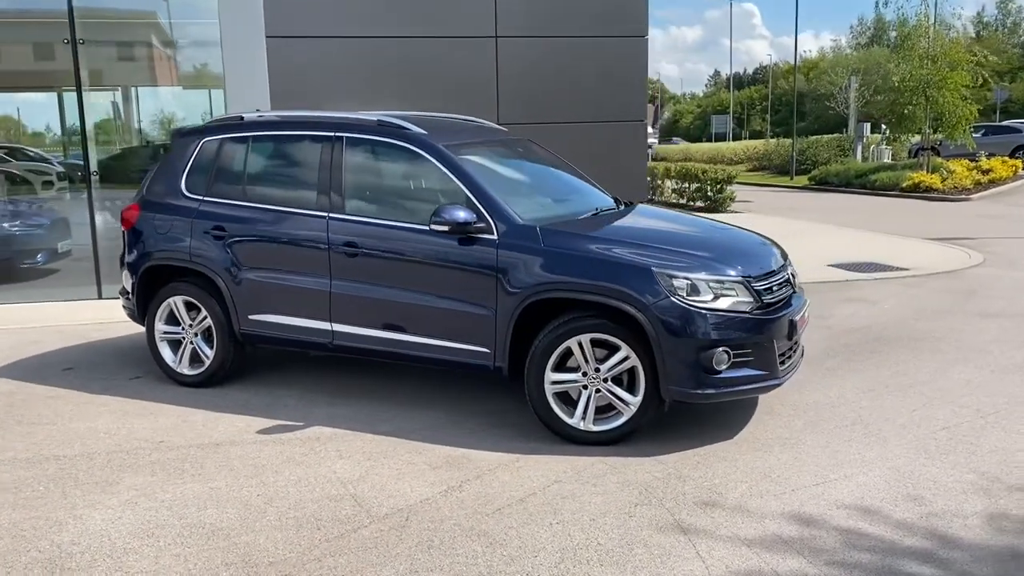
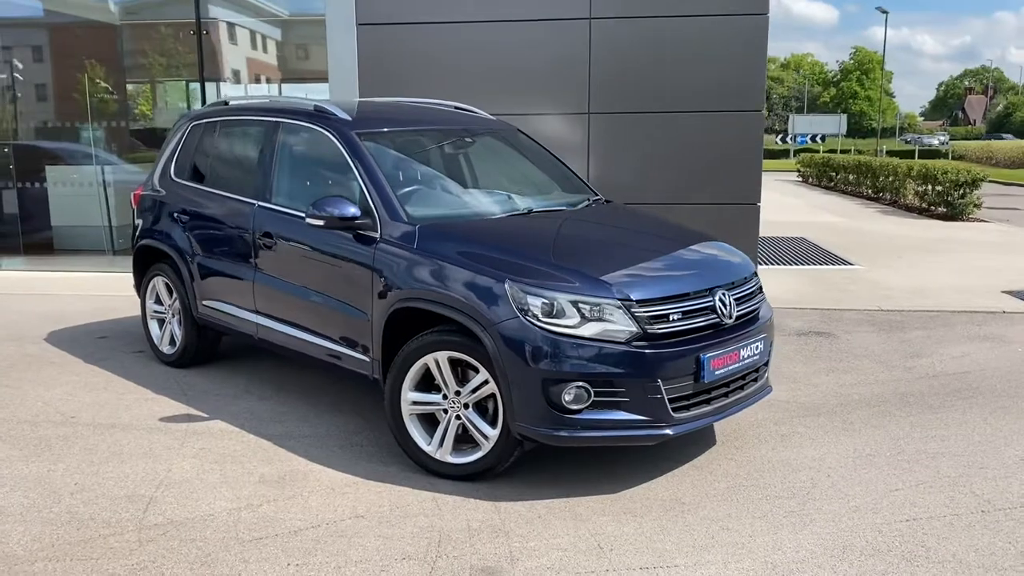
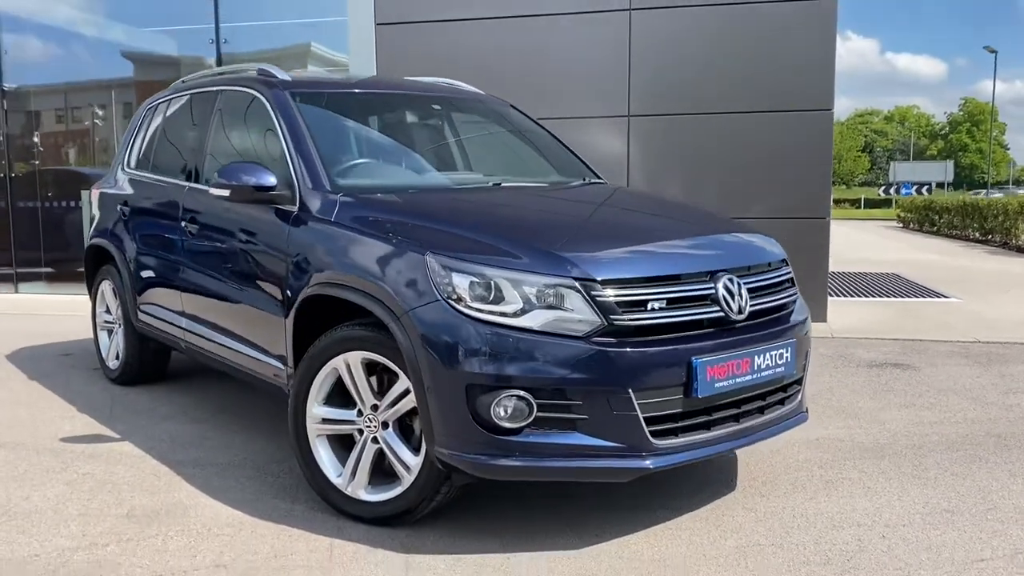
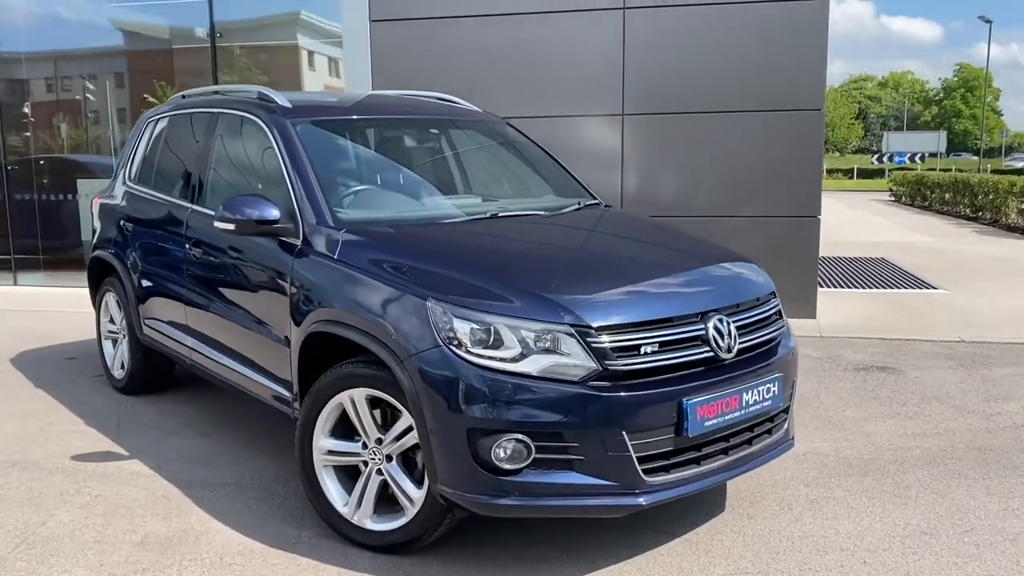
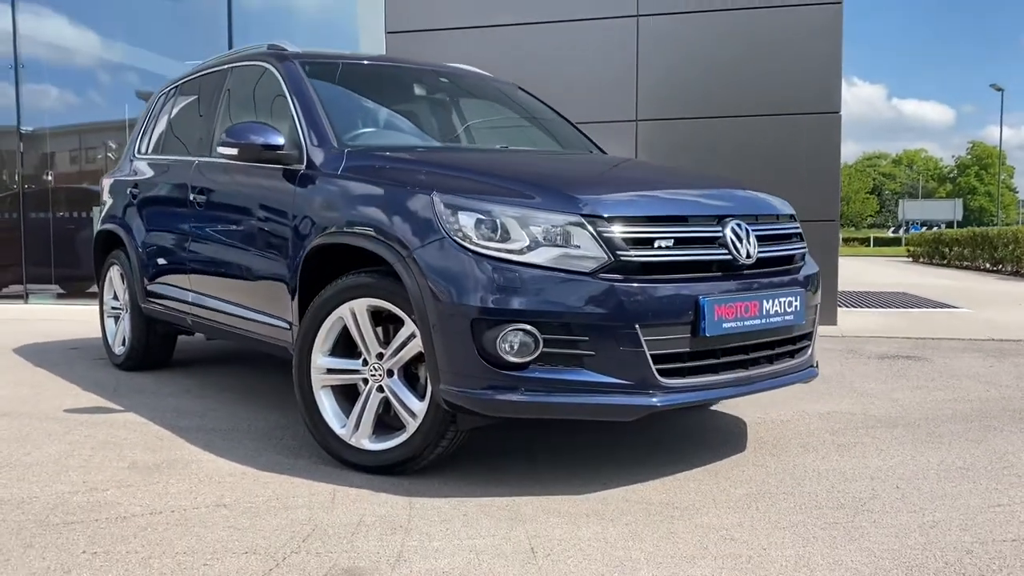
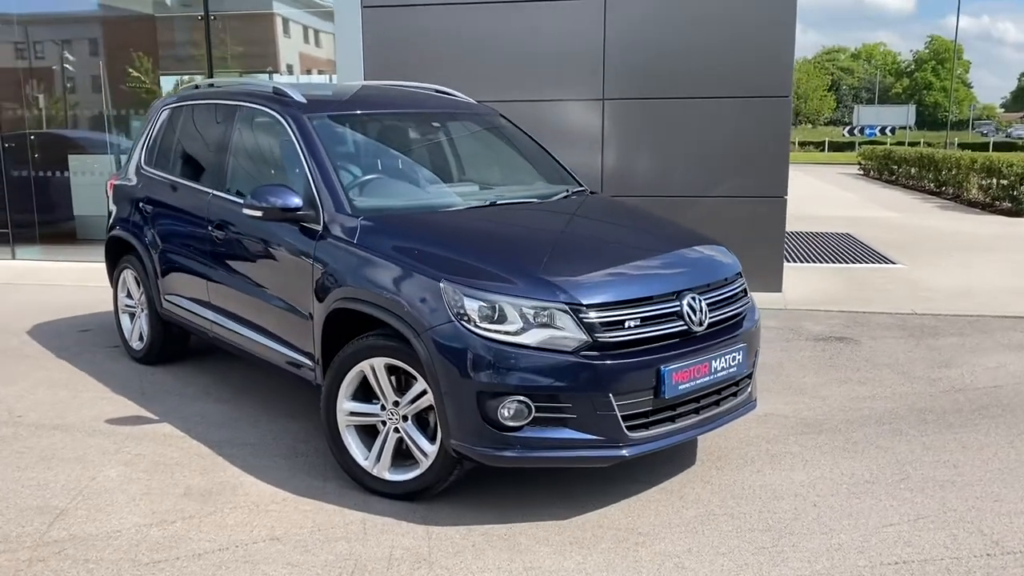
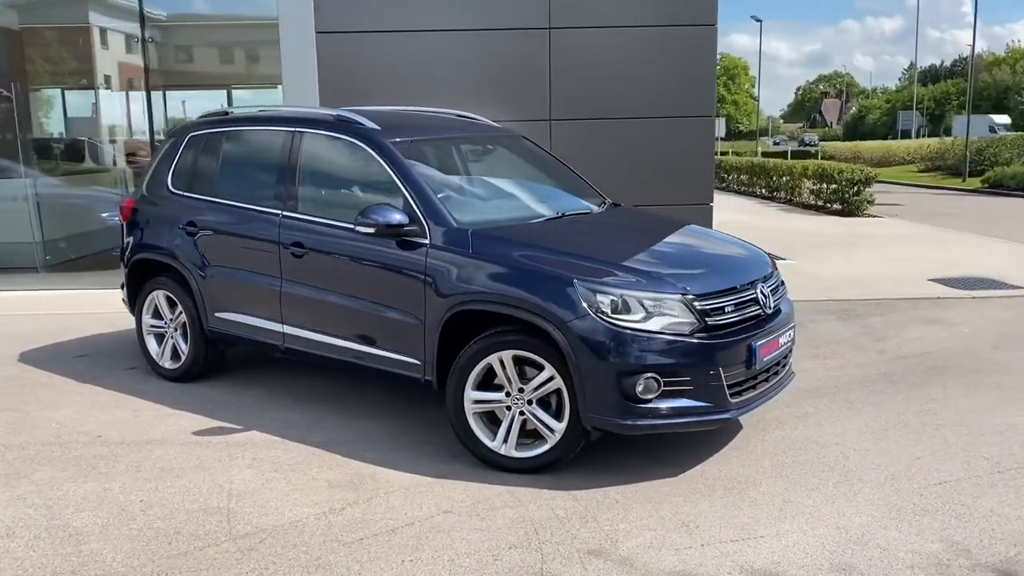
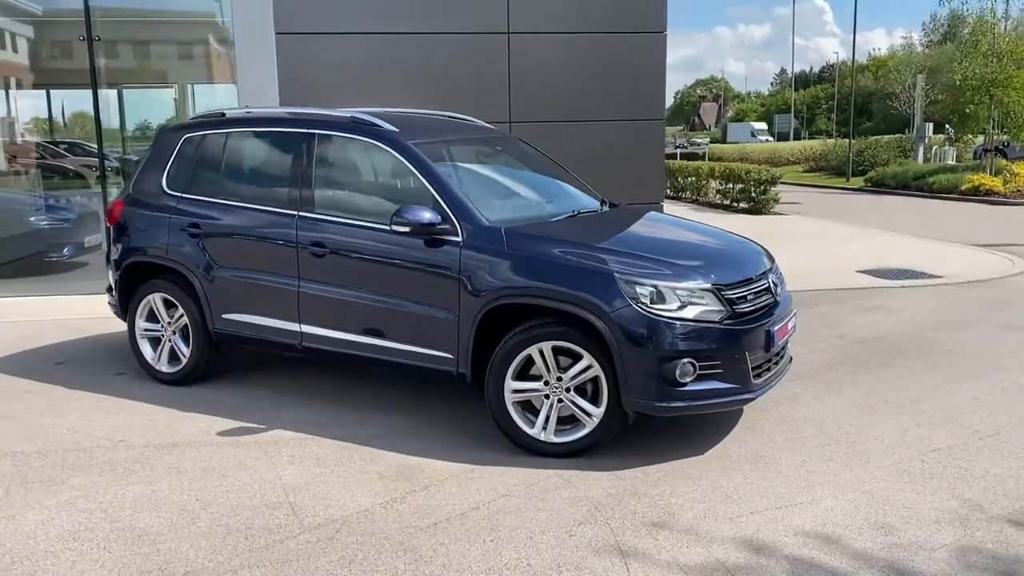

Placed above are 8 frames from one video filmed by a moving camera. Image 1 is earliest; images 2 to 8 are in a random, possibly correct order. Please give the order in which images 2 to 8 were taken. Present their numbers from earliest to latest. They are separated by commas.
8, 7, 2, 6, 4, 3, 5
